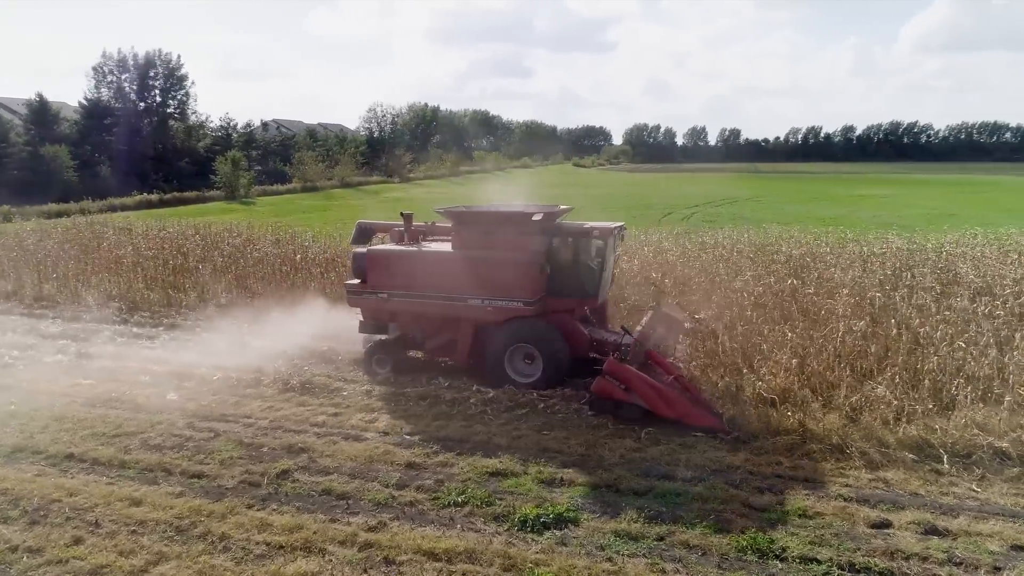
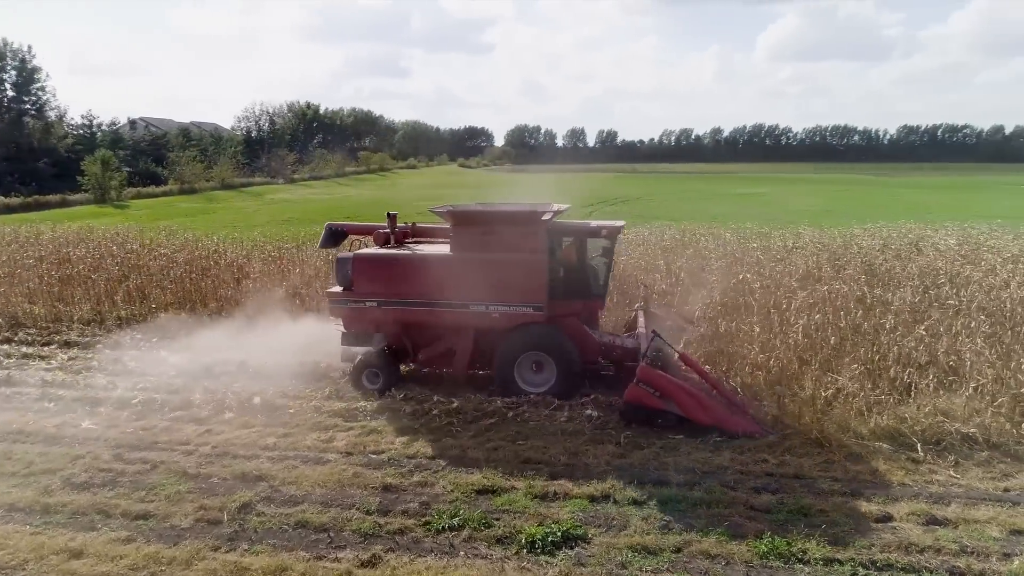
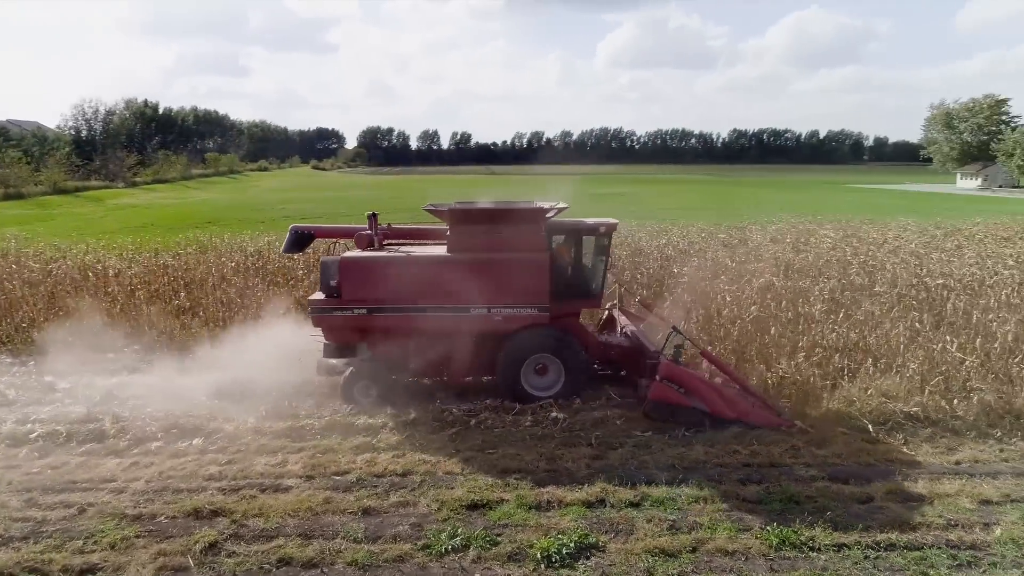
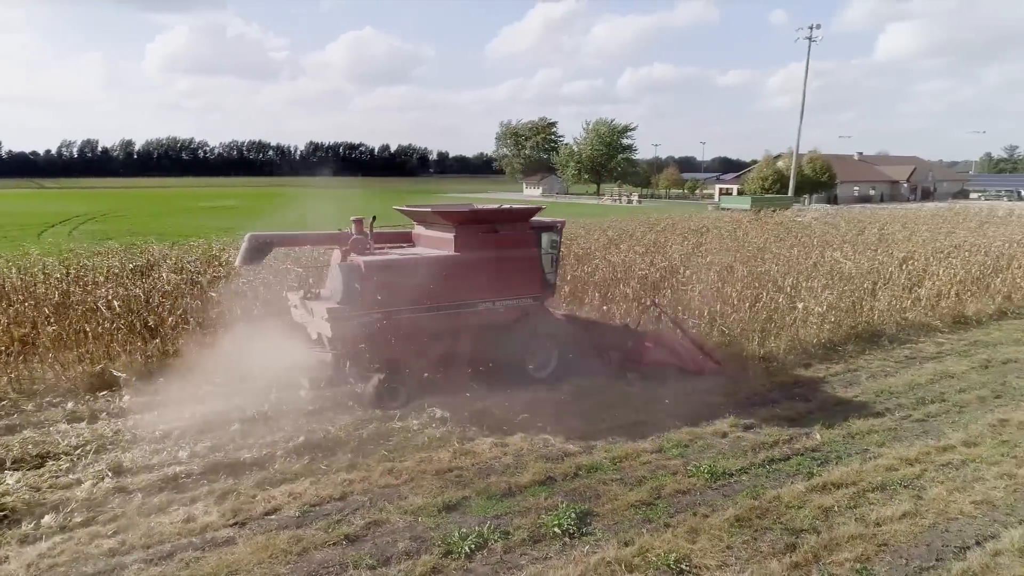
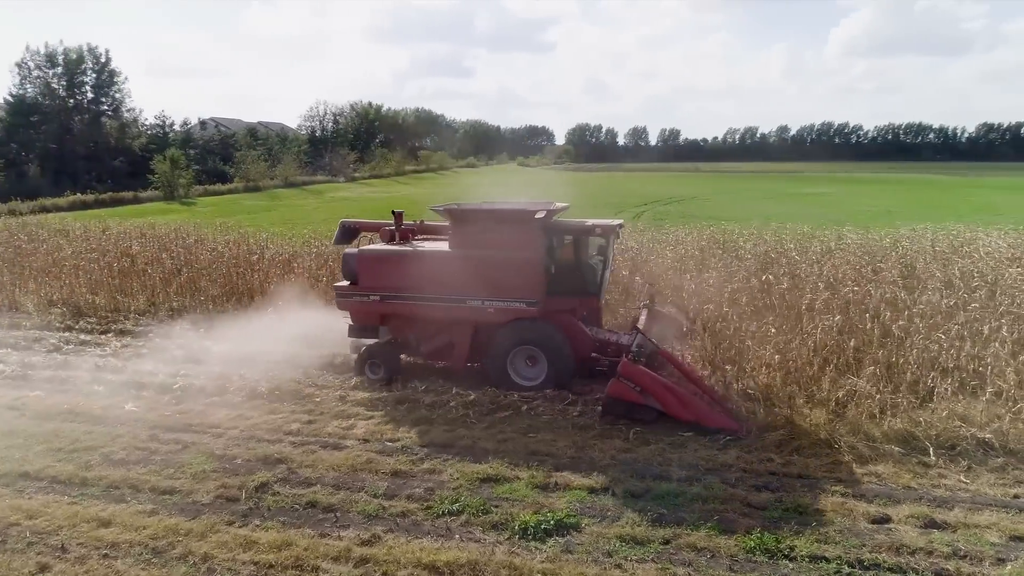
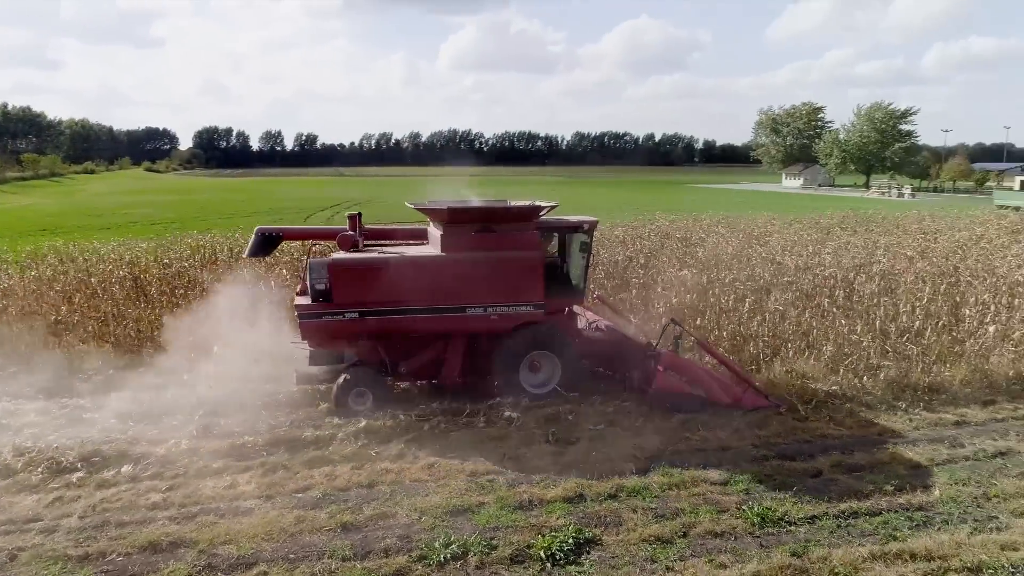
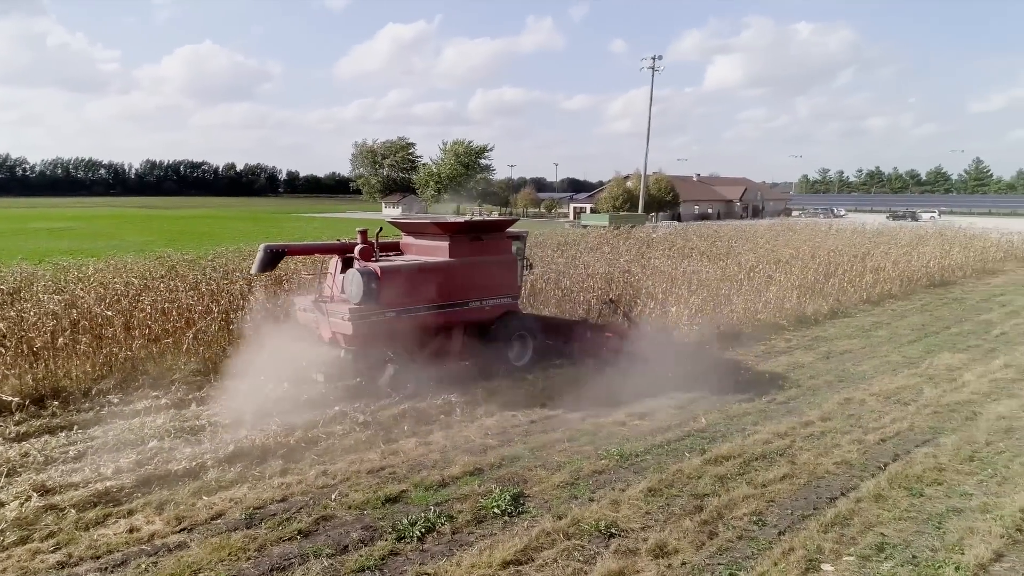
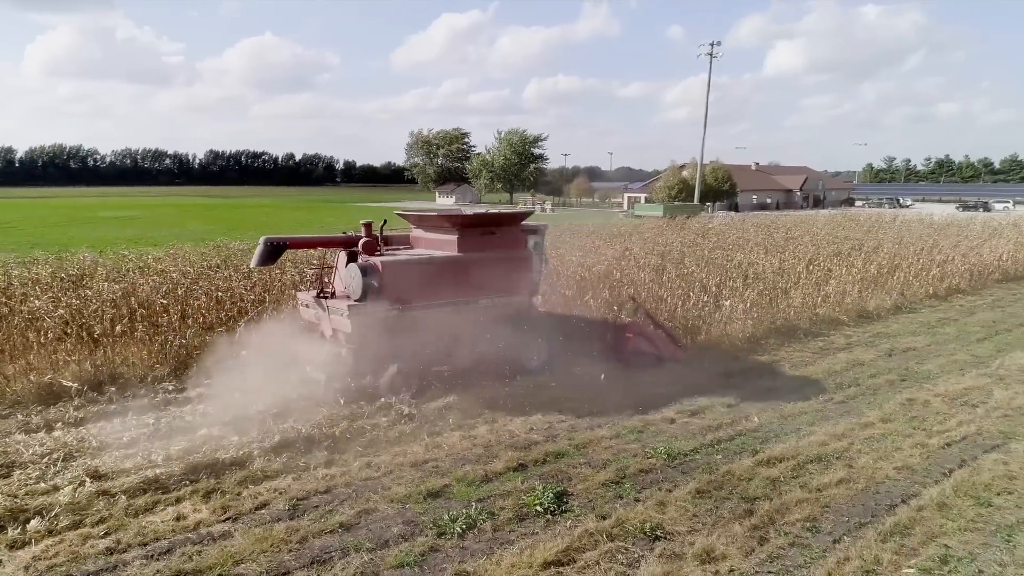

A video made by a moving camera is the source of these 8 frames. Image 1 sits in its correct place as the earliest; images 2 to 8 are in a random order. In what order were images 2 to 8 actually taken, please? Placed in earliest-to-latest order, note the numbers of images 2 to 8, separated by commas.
5, 2, 3, 6, 4, 8, 7
